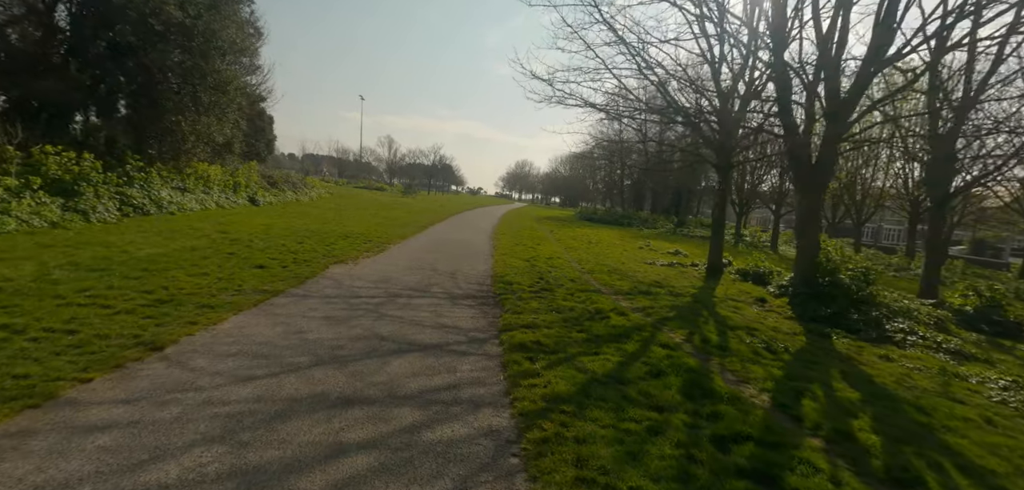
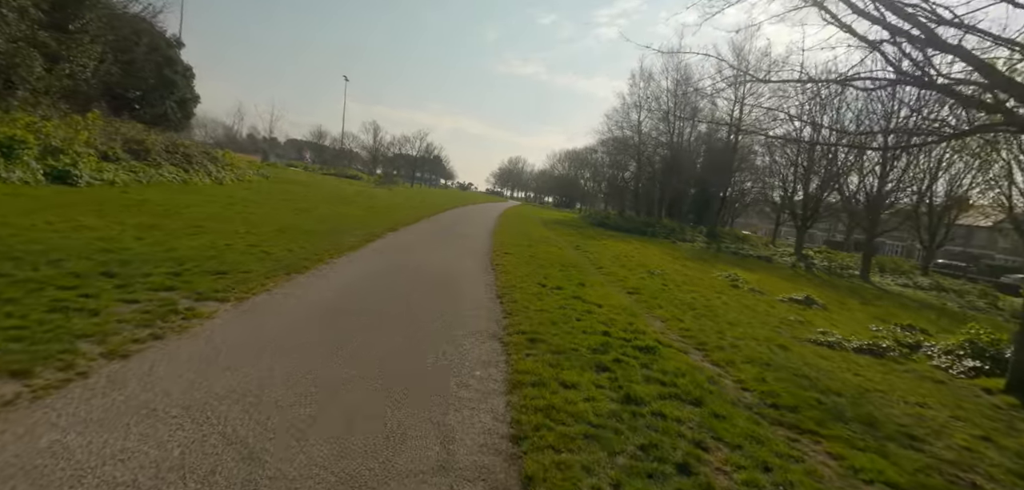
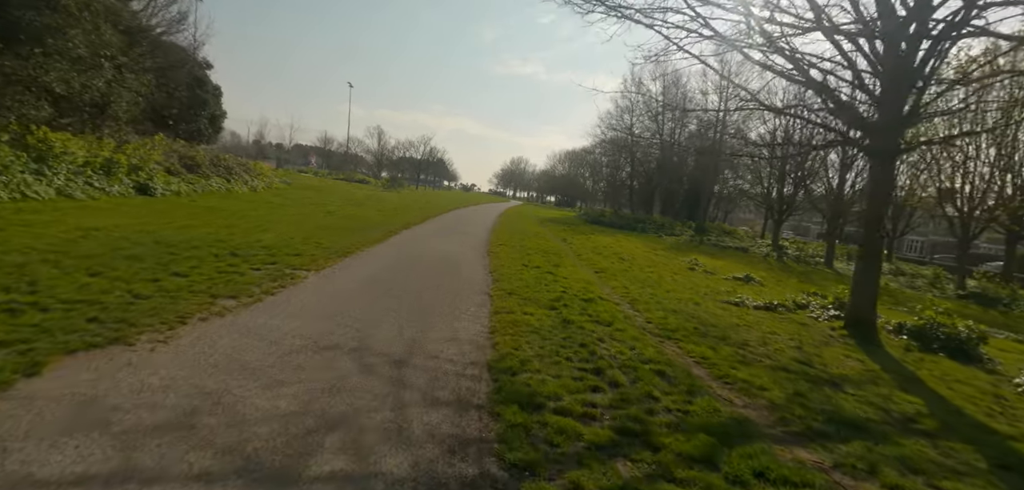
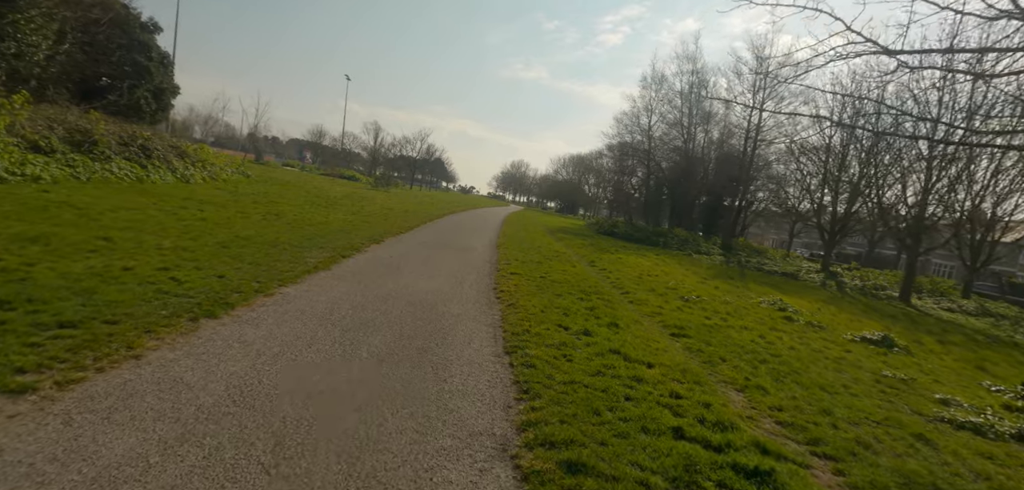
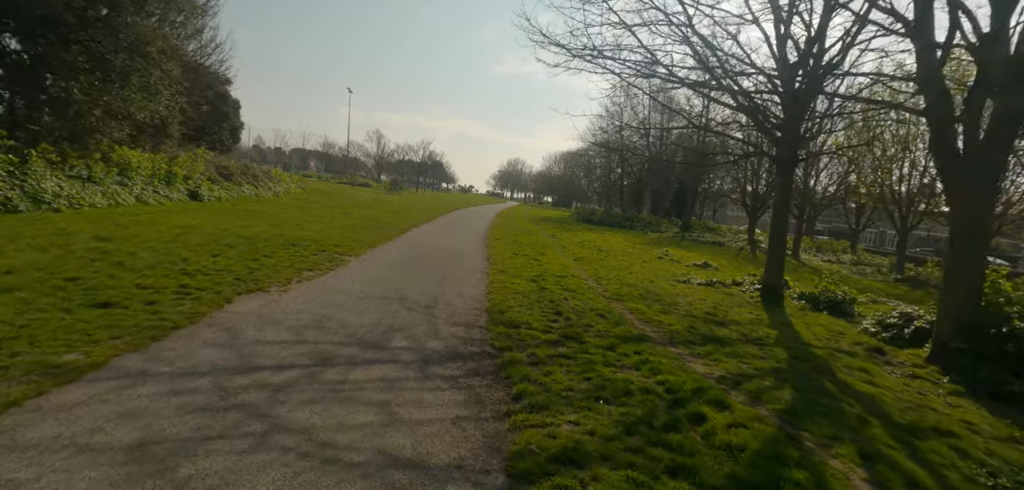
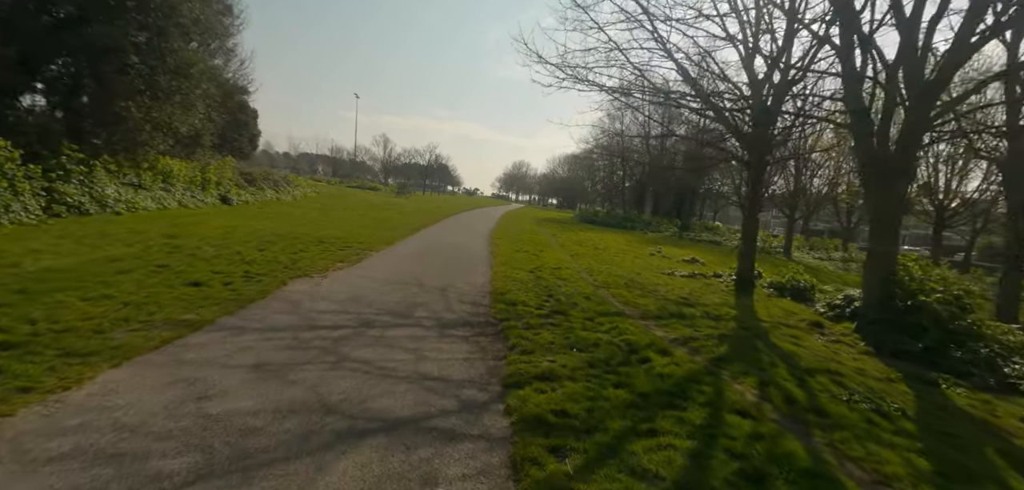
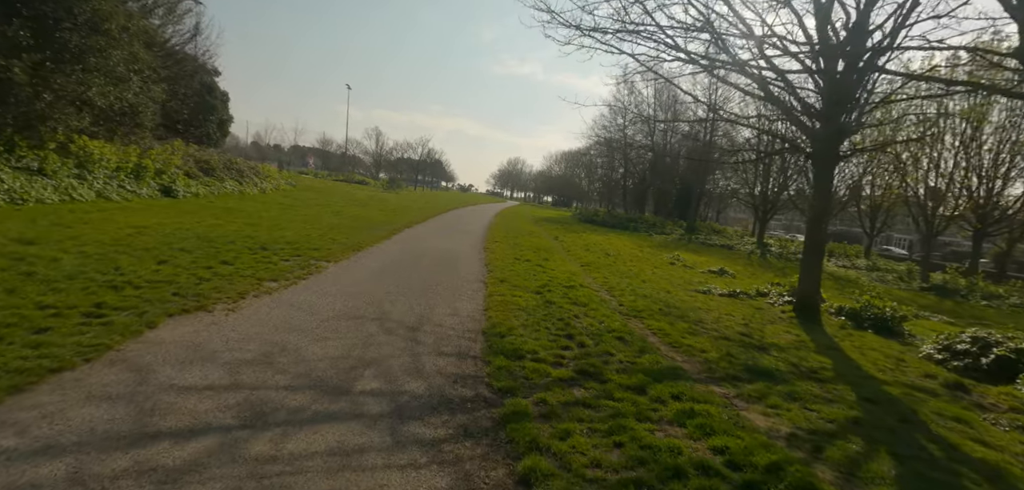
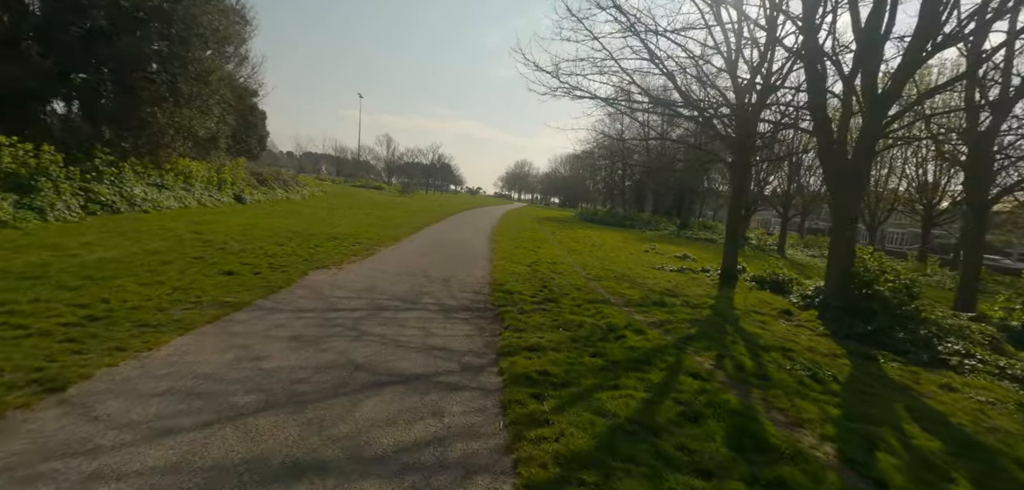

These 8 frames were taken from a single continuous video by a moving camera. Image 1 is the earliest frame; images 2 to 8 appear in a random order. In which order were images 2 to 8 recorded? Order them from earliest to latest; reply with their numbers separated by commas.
8, 6, 5, 7, 3, 2, 4
